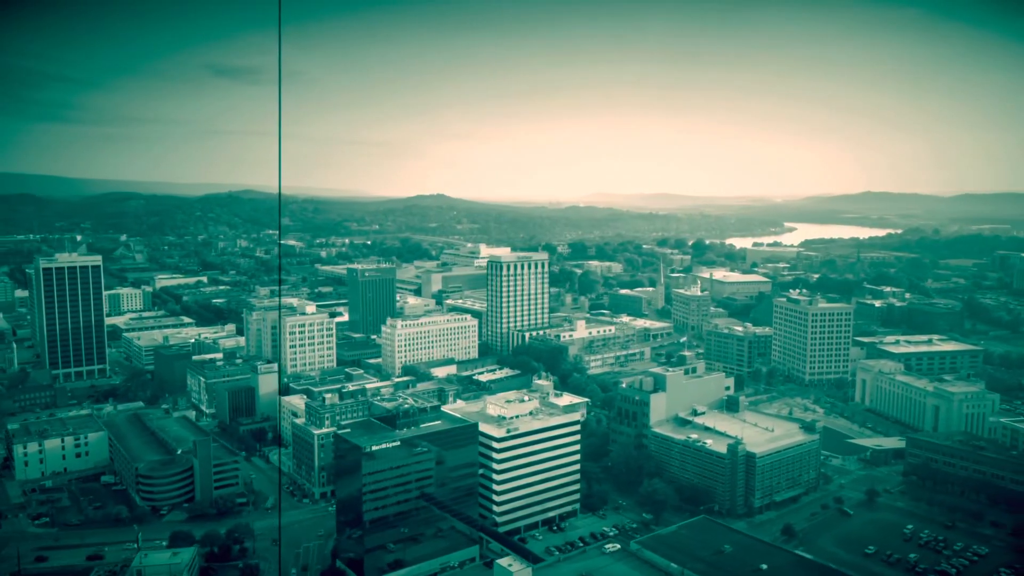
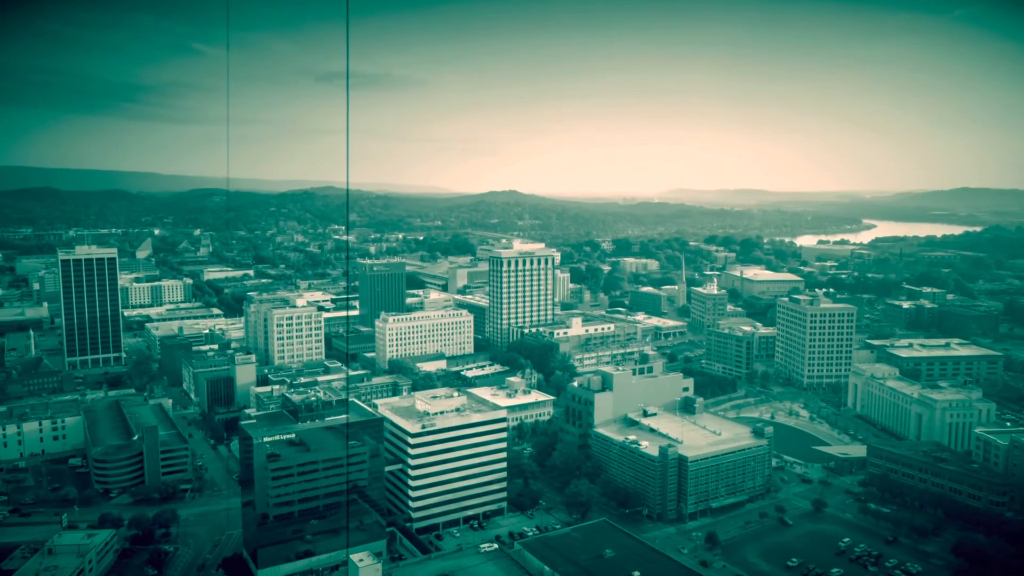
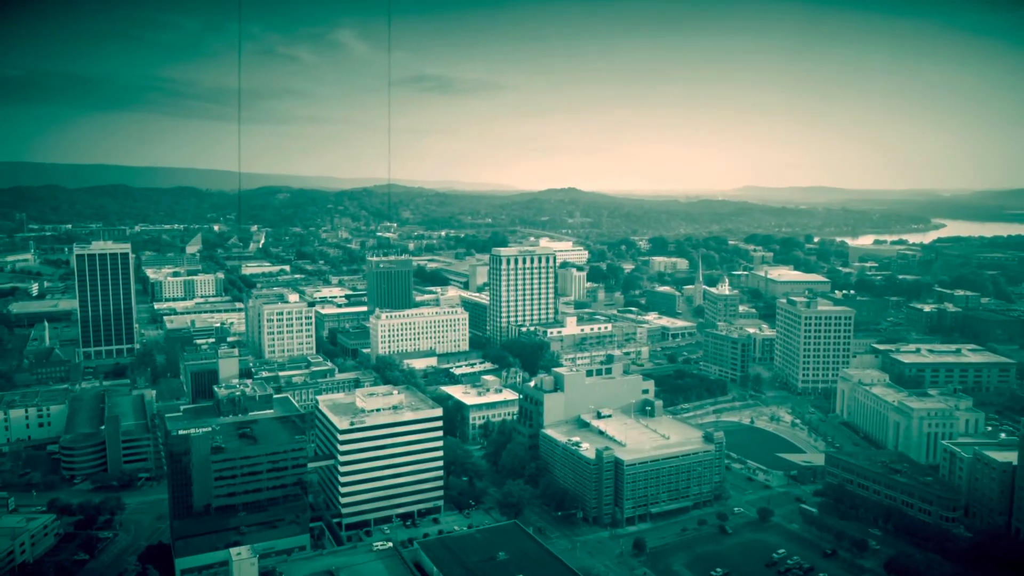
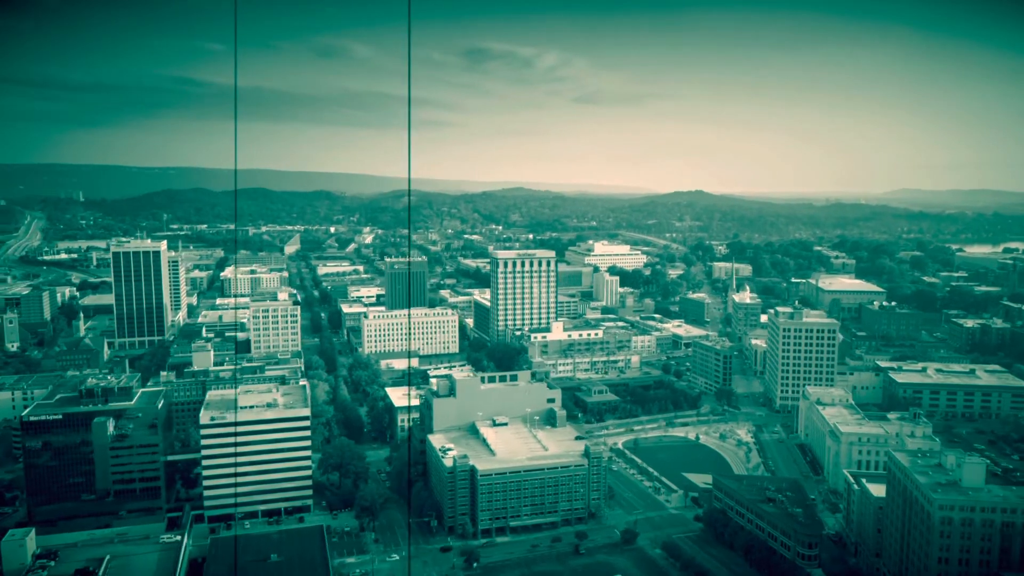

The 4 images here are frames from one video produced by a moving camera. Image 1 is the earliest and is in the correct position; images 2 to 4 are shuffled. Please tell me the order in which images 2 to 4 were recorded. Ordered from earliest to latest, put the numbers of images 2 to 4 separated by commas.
2, 3, 4
